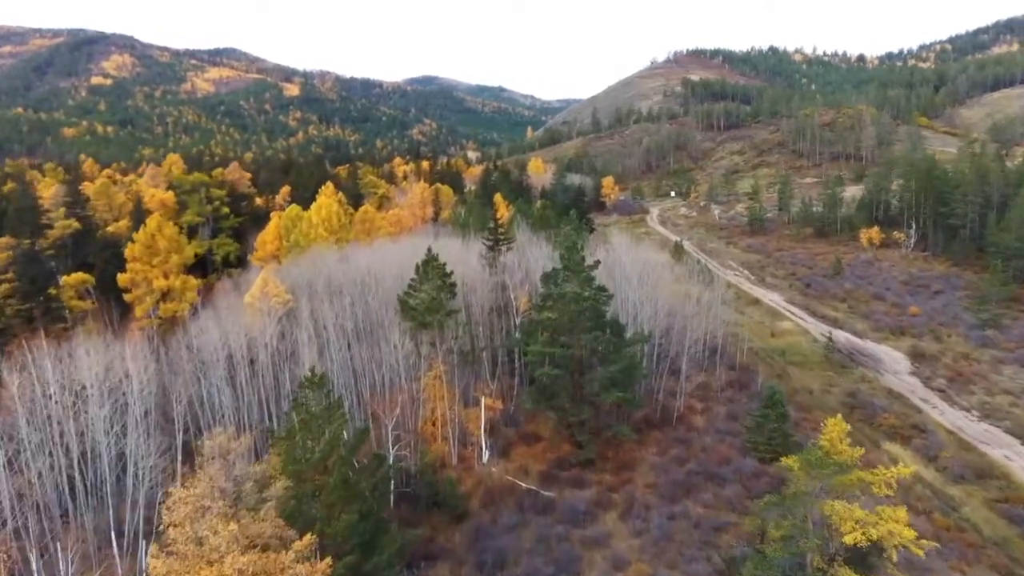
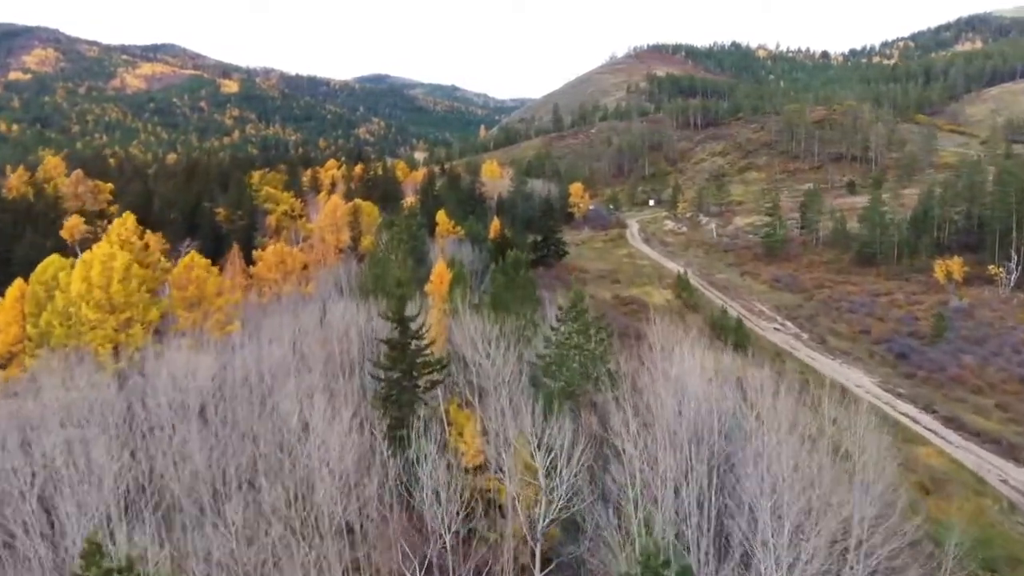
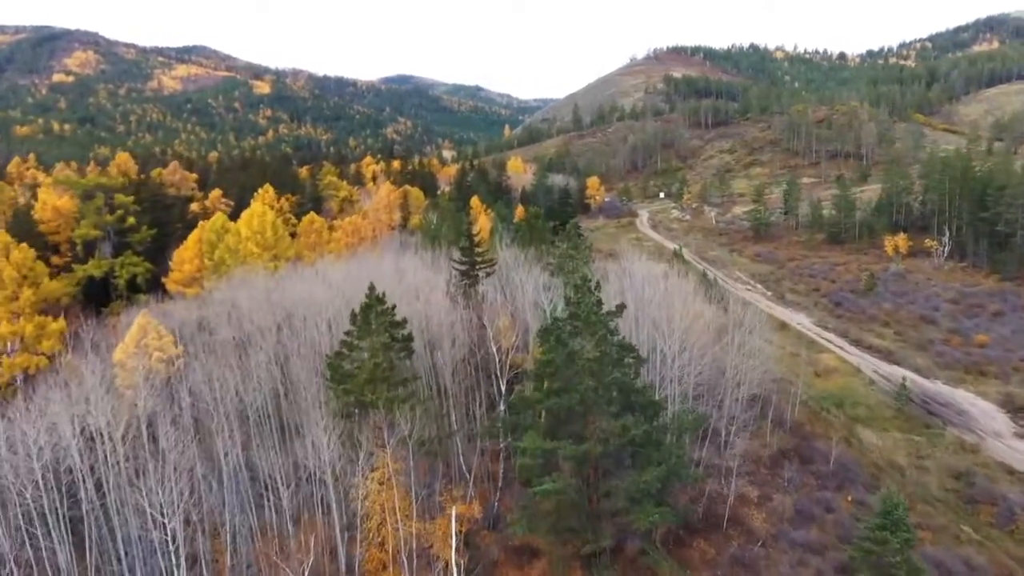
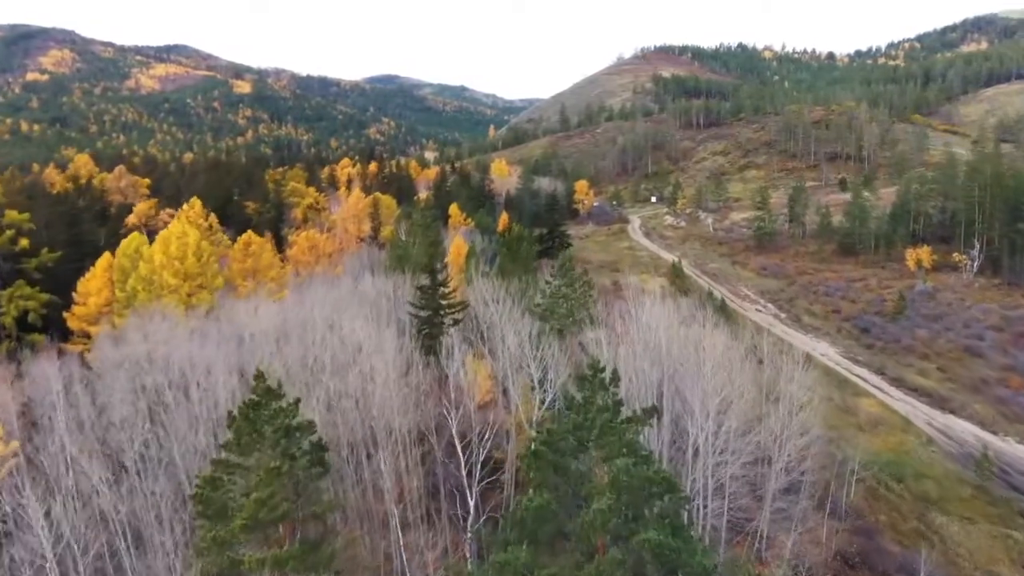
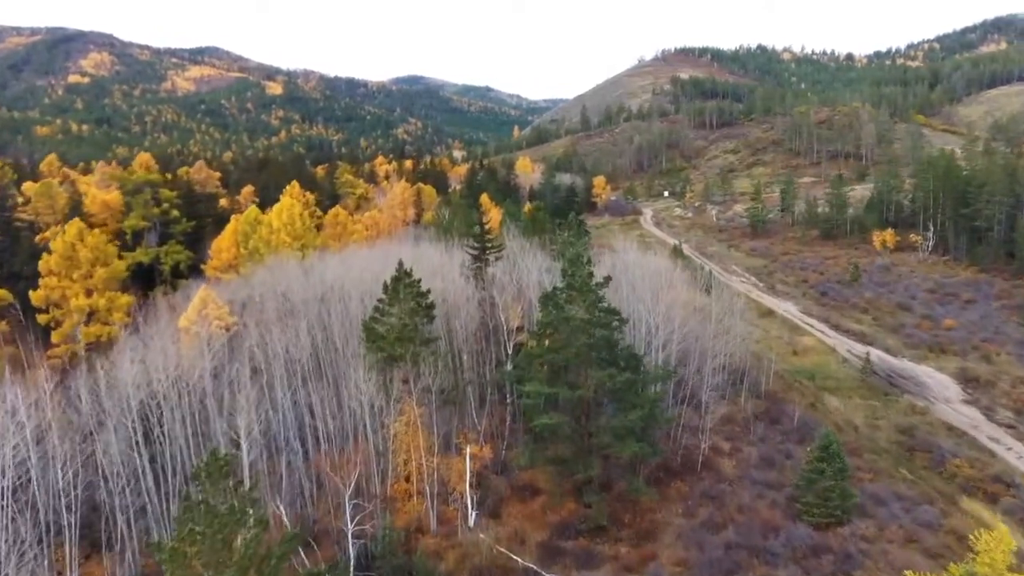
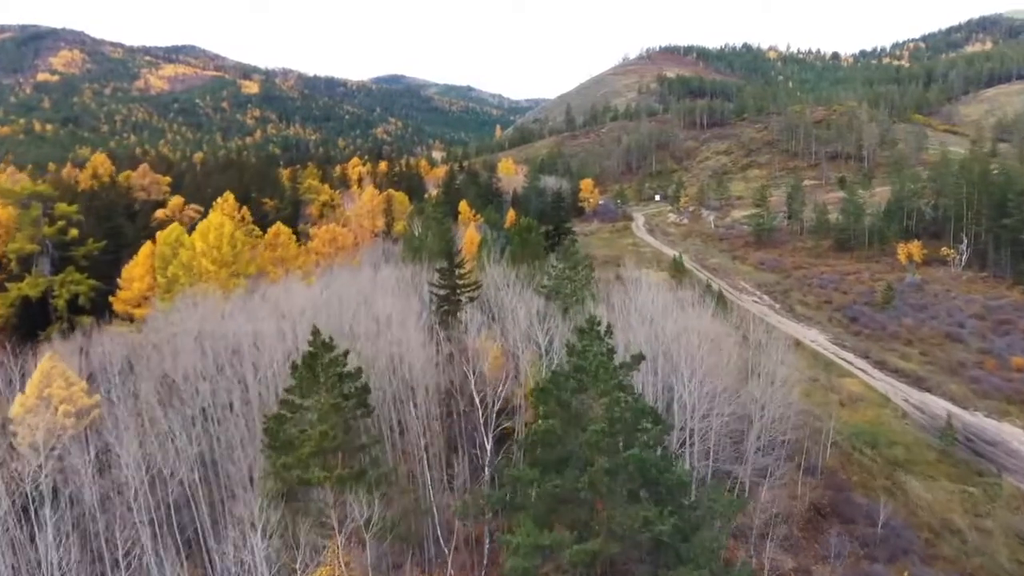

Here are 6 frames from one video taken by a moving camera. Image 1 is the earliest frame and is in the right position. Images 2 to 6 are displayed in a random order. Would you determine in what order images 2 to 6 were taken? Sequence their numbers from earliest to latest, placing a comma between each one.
5, 3, 6, 4, 2
